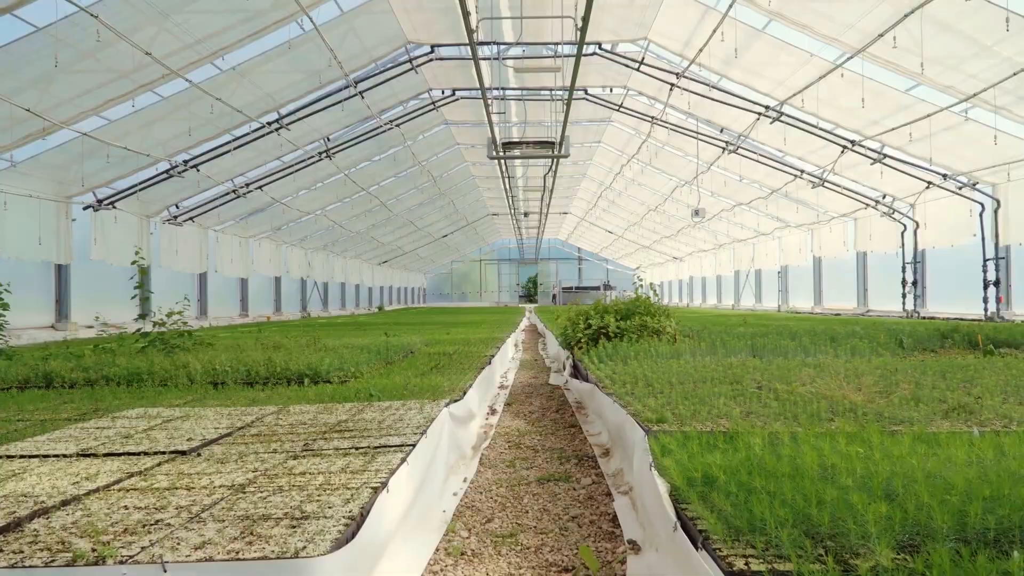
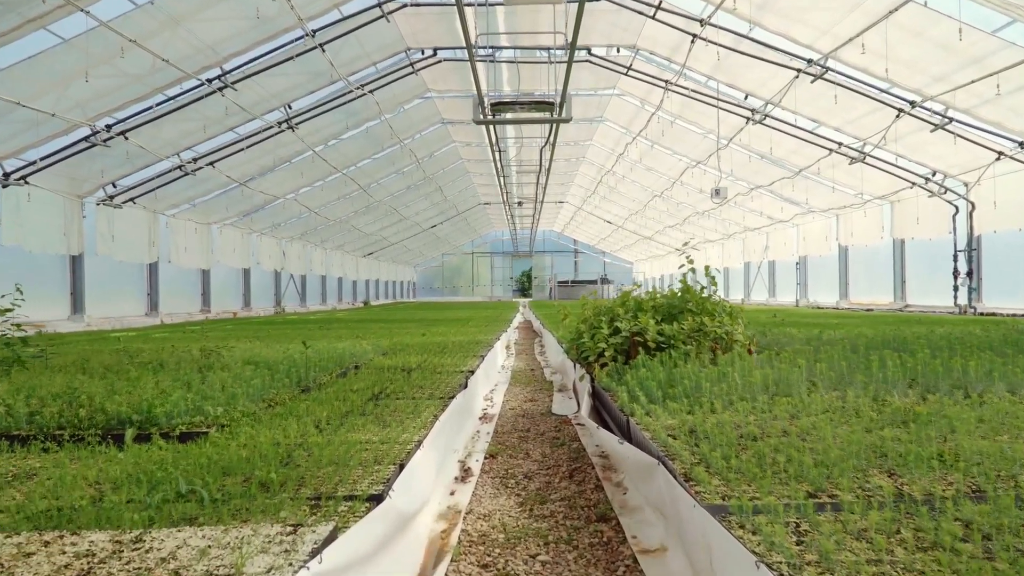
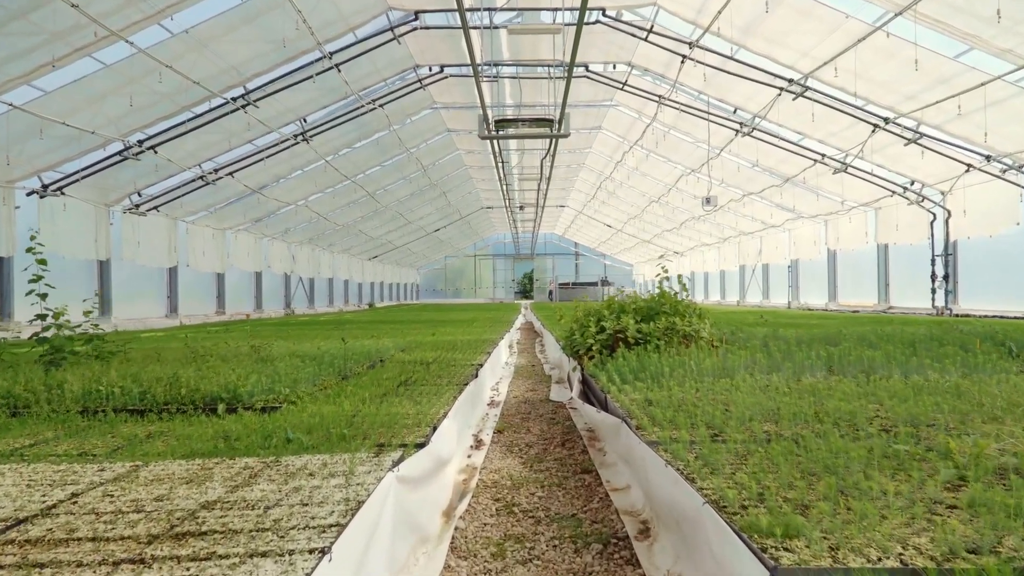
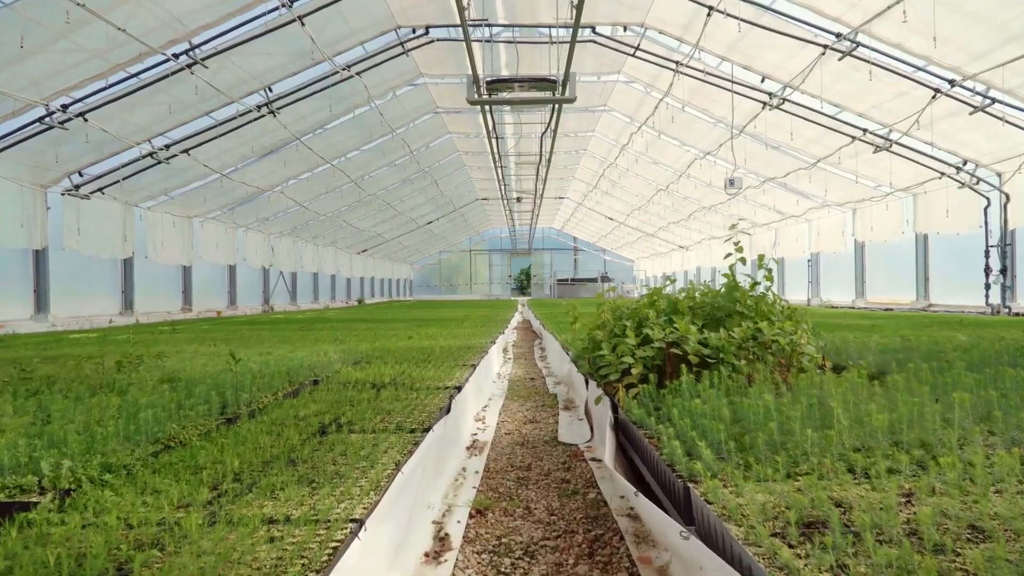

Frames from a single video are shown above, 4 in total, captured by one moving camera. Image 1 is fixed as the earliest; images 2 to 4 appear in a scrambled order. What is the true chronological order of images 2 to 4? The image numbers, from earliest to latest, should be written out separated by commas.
3, 2, 4
